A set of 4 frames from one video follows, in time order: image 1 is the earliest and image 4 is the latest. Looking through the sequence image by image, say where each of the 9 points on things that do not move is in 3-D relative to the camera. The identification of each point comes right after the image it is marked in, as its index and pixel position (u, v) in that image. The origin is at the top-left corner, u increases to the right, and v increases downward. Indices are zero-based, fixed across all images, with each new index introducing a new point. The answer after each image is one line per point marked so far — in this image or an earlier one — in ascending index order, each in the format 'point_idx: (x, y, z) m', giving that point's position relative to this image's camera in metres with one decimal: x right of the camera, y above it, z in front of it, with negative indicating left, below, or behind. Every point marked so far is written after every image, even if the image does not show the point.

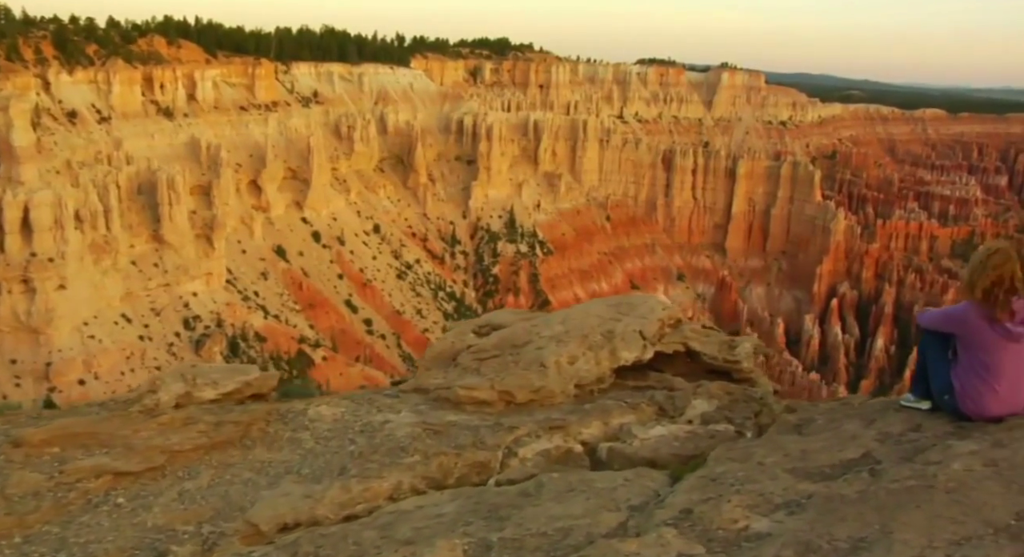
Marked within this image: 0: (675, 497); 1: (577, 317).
0: (+0.9, -1.3, +4.6) m
1: (+0.7, -0.4, +8.4) m
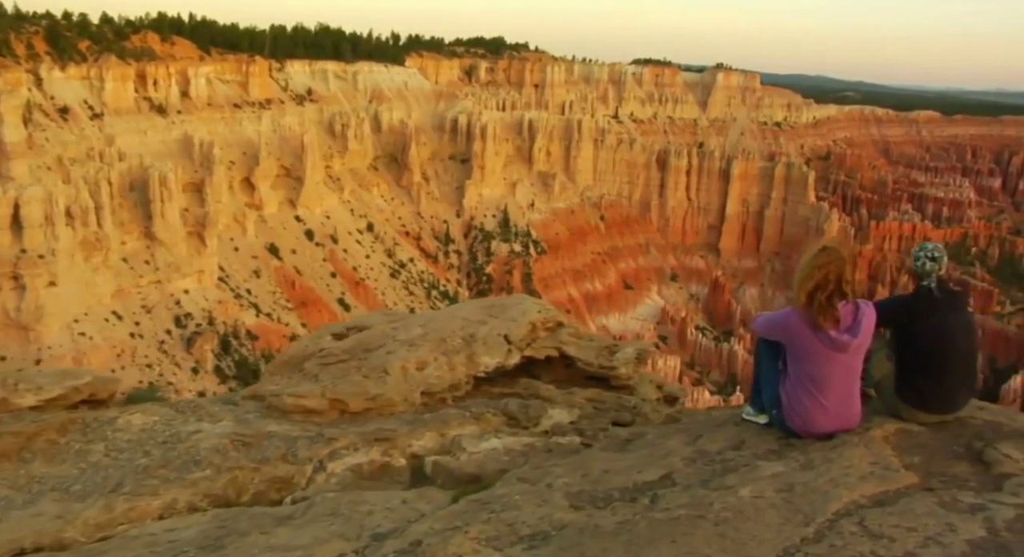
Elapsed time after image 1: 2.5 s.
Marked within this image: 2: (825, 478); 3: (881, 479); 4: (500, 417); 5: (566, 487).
0: (-0.5, -1.3, +4.0) m
1: (-0.7, -0.4, +7.9) m
2: (+1.7, -1.1, +4.3) m
3: (+2.0, -1.1, +4.3) m
4: (-0.1, -1.2, +6.9) m
5: (+0.3, -1.2, +4.5) m
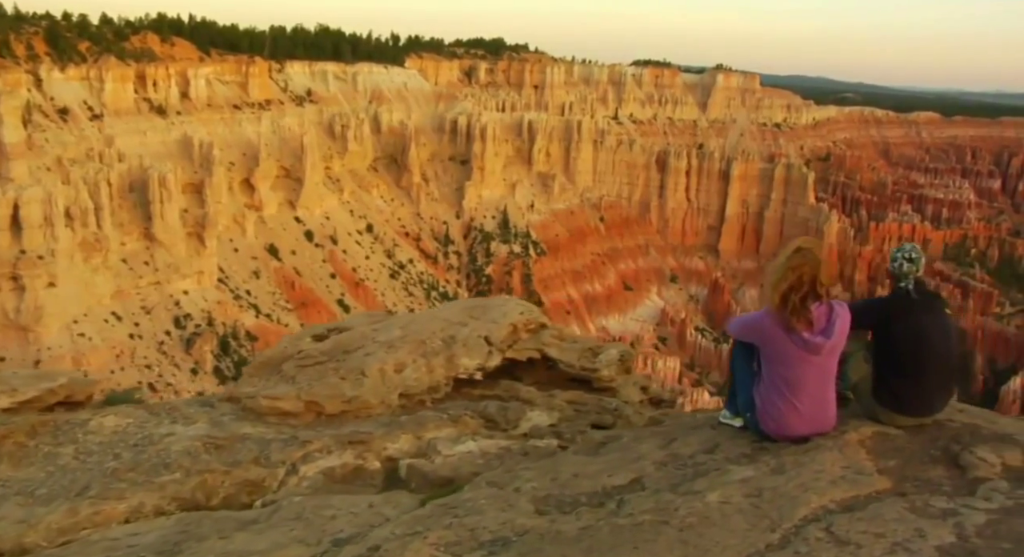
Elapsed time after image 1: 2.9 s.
0: (-0.7, -1.3, +4.0) m
1: (-0.9, -0.4, +7.8) m
2: (+1.5, -1.1, +4.2) m
3: (+1.9, -1.1, +4.2) m
4: (-0.3, -1.2, +6.8) m
5: (+0.1, -1.2, +4.5) m
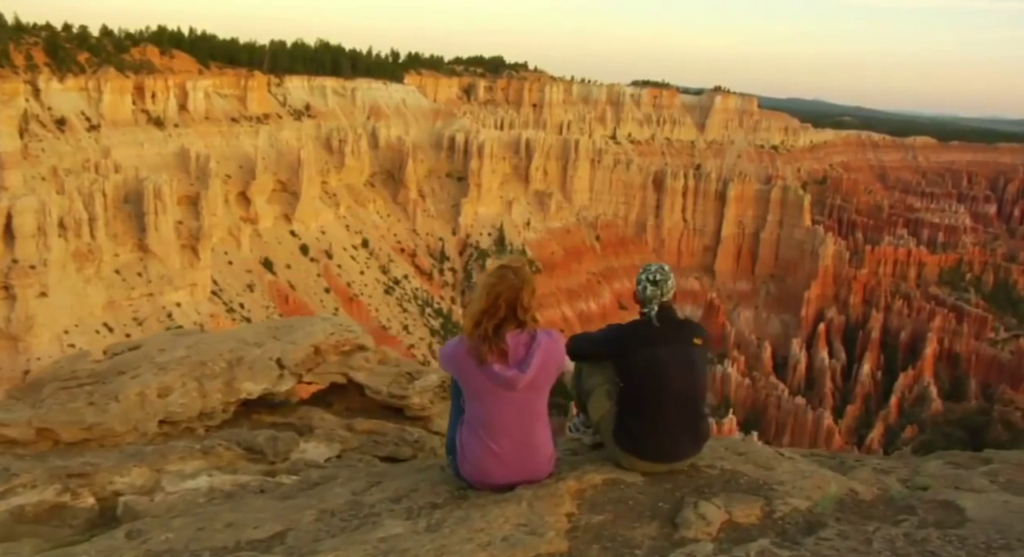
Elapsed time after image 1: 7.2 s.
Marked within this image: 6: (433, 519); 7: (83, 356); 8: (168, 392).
0: (-2.5, -1.3, +3.3) m
1: (-2.7, -0.6, +7.2) m
2: (-0.3, -1.2, +3.5) m
3: (0.0, -1.2, +3.6) m
4: (-2.1, -1.4, +6.1) m
5: (-1.7, -1.3, +3.8) m
6: (-0.3, -1.2, +3.8) m
7: (-4.0, -0.7, +7.4) m
8: (-2.8, -0.9, +6.4) m
